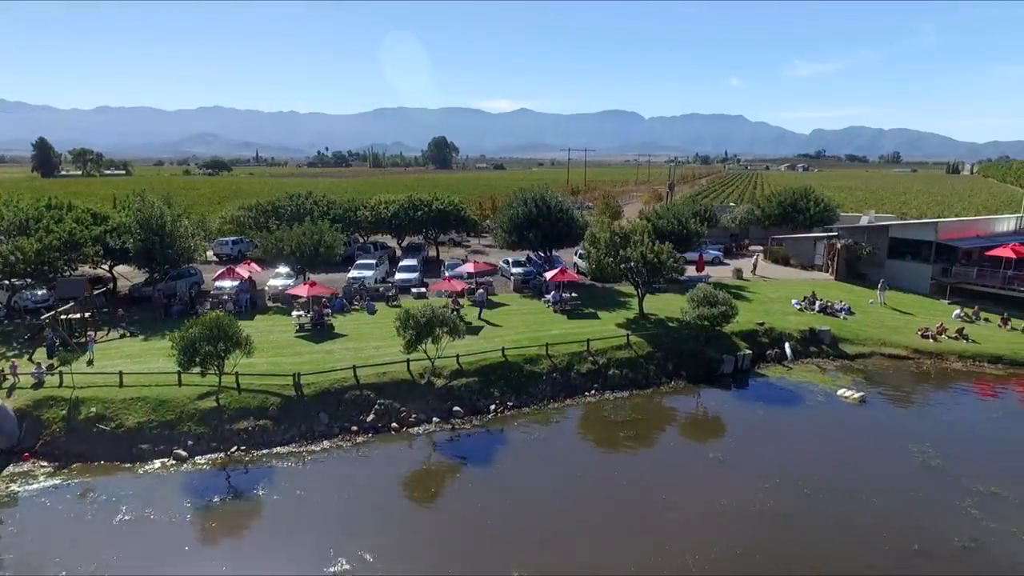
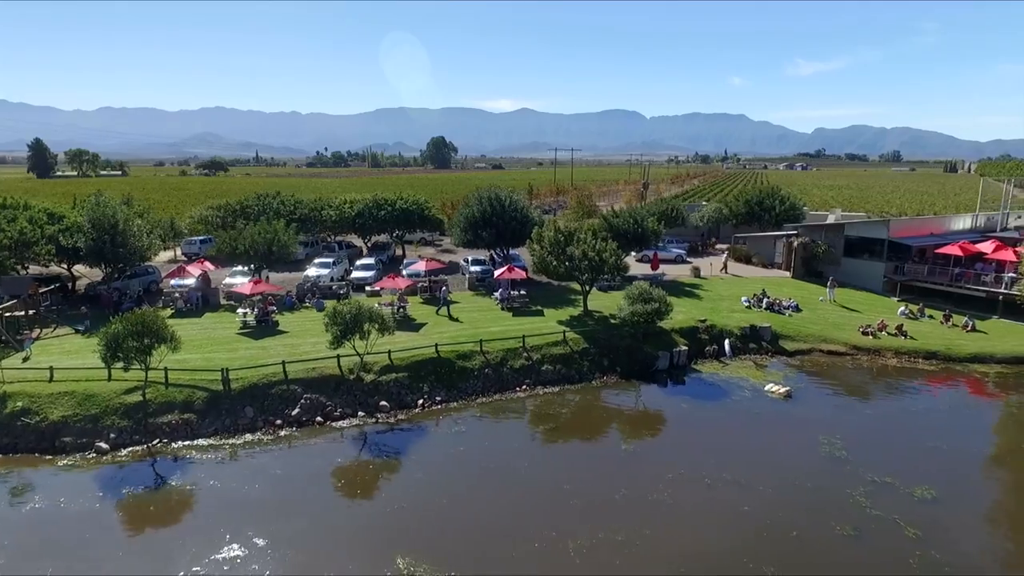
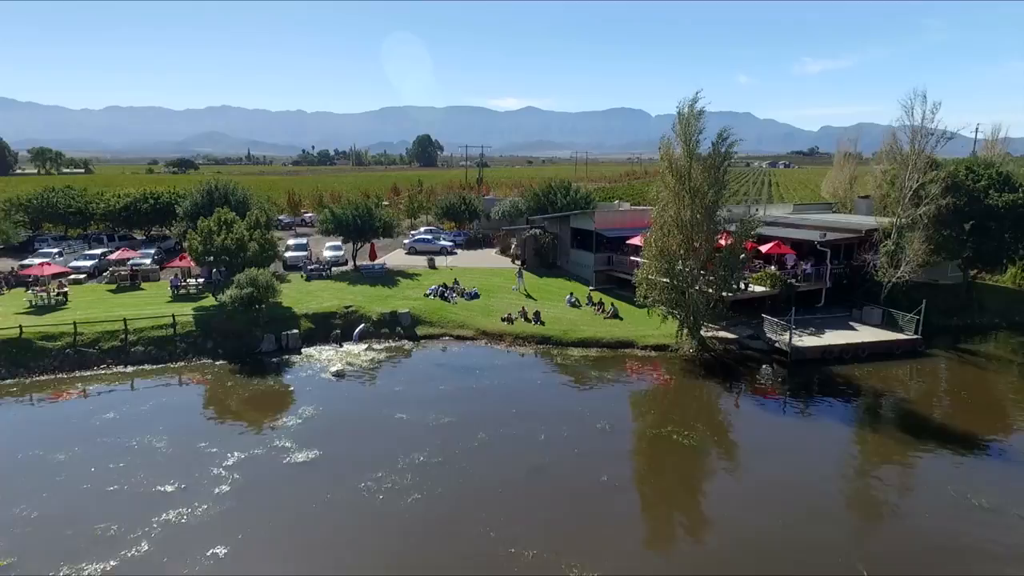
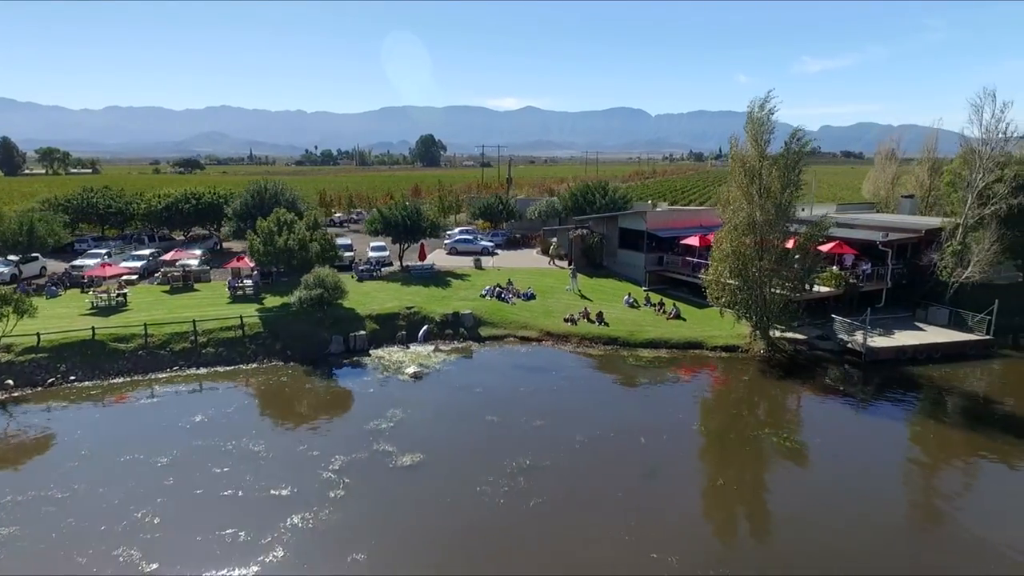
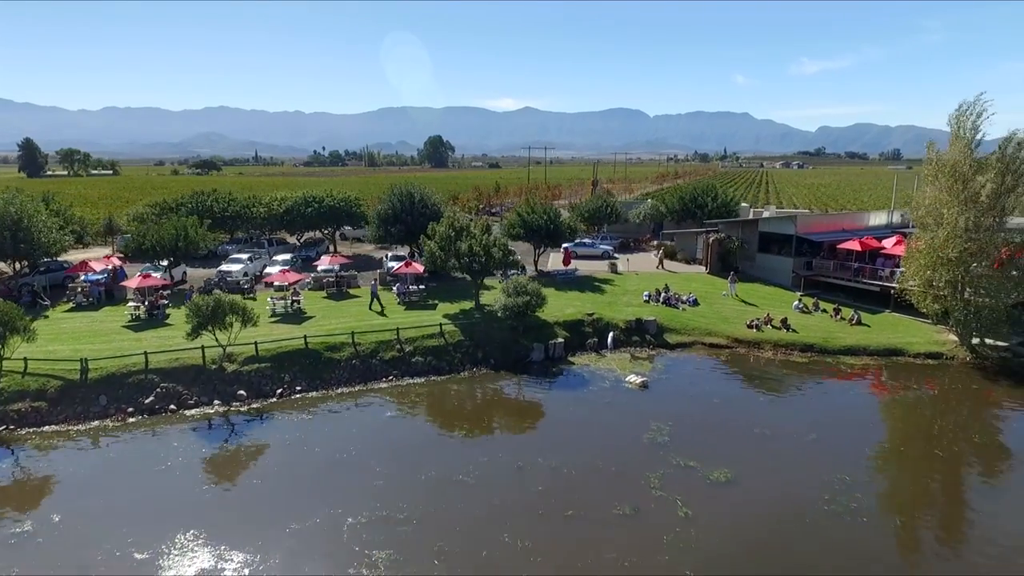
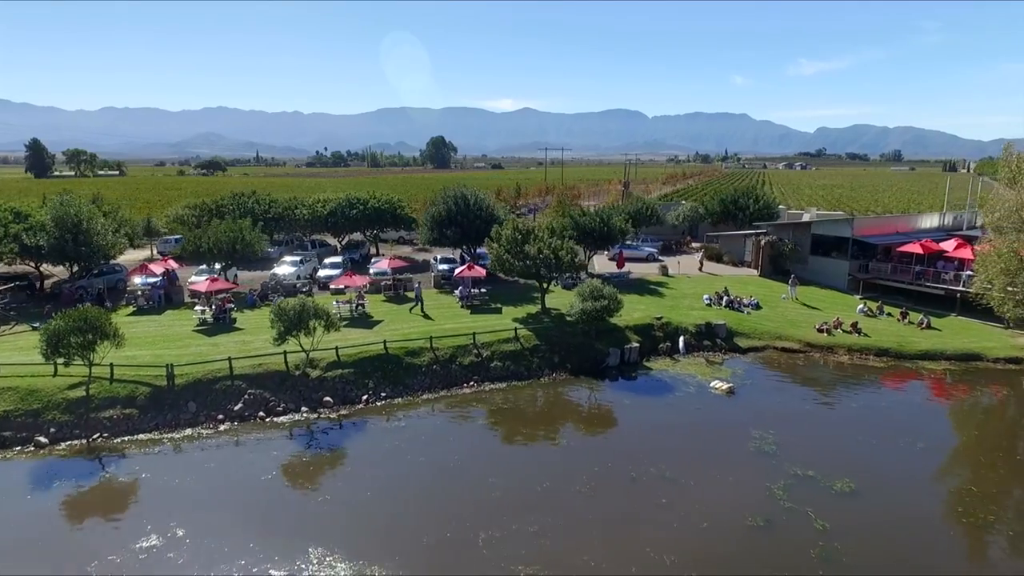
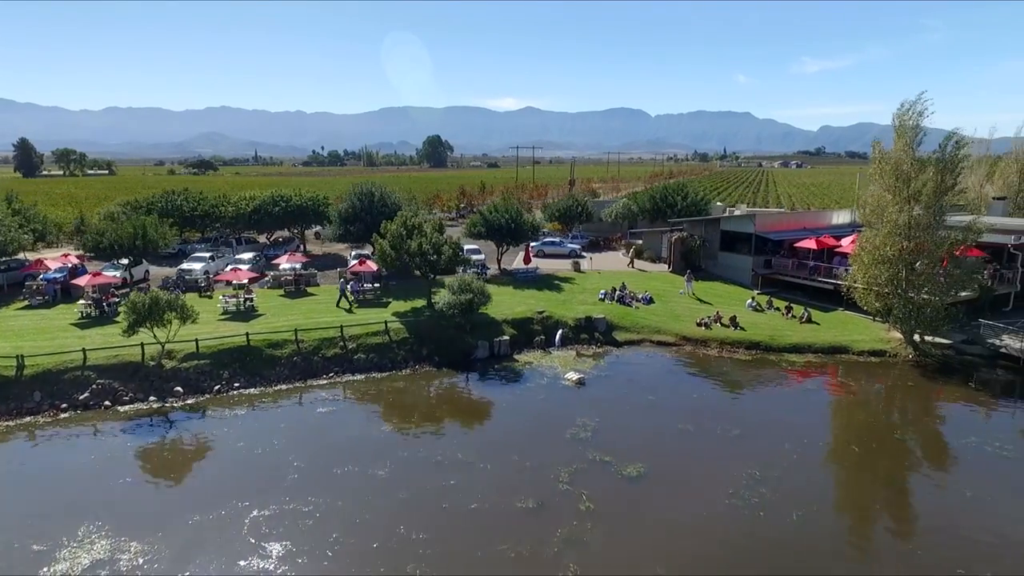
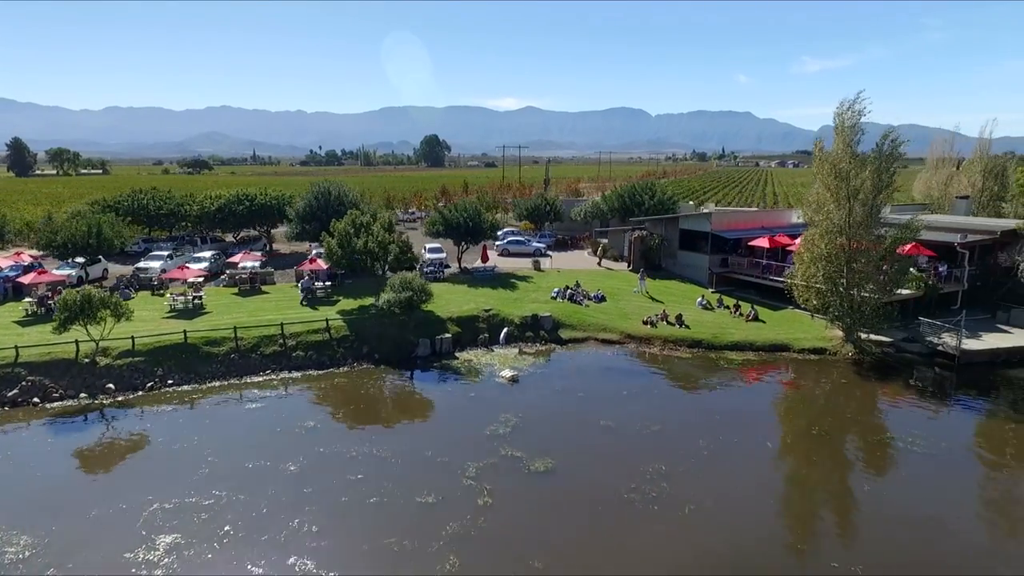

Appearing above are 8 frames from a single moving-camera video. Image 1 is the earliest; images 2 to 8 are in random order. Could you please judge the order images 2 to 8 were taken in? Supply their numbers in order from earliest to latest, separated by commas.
2, 6, 5, 7, 8, 4, 3
